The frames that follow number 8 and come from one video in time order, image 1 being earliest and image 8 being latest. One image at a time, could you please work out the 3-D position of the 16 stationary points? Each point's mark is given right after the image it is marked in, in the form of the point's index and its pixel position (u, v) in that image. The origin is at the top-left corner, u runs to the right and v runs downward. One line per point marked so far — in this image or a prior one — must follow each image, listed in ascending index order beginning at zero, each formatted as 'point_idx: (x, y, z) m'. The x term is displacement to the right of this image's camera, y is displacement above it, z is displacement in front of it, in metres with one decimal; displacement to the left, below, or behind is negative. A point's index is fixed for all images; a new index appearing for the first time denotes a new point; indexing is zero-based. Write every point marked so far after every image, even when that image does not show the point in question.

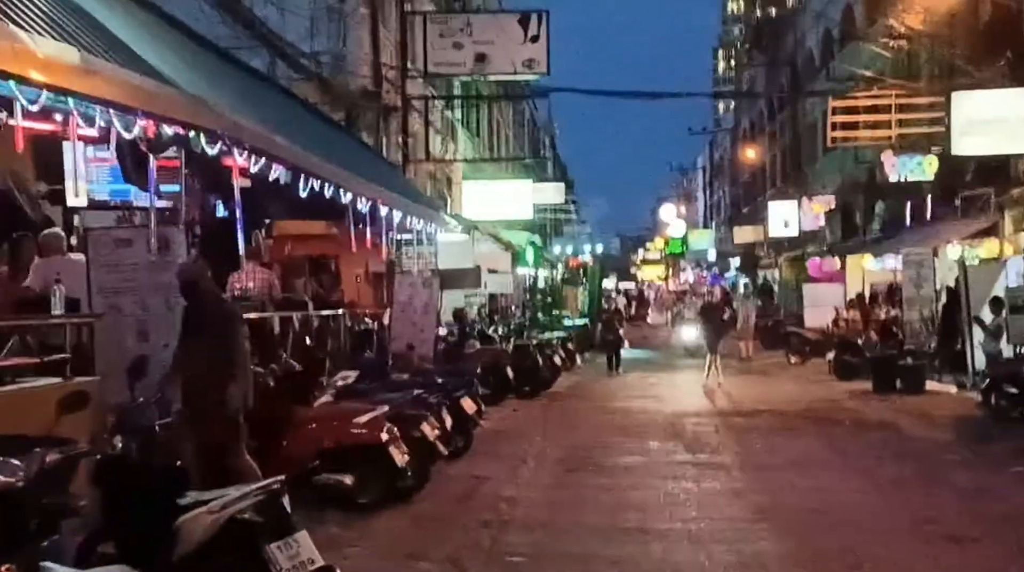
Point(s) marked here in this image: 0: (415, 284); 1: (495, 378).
0: (-1.2, 0.0, +16.0) m
1: (-0.2, -1.5, +19.7) m
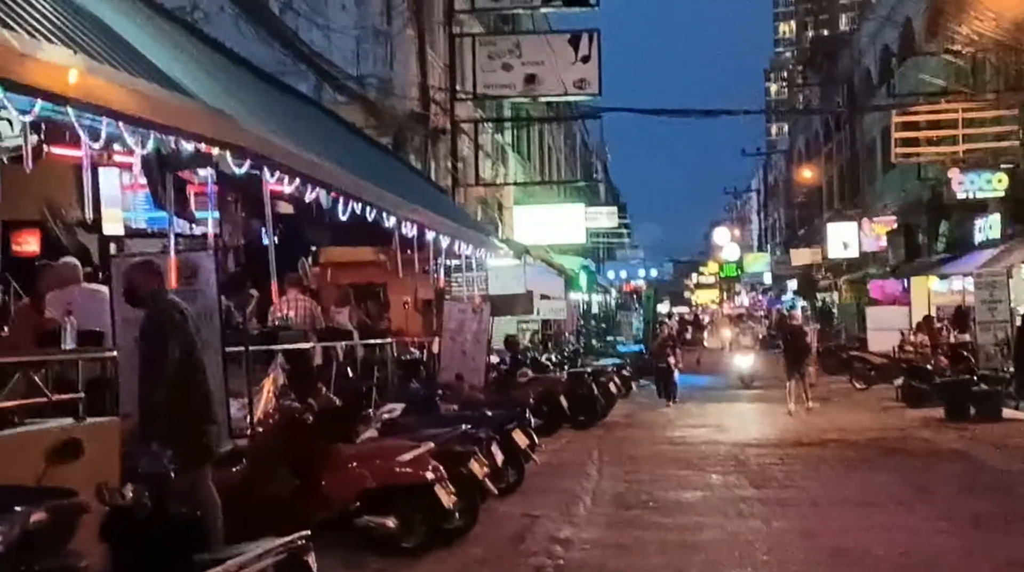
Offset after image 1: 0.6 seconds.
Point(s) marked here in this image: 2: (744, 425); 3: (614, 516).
0: (-0.6, -0.3, +15.4) m
1: (+0.6, -1.9, +19.0) m
2: (+3.5, -2.1, +19.4) m
3: (+0.9, -2.0, +11.3) m
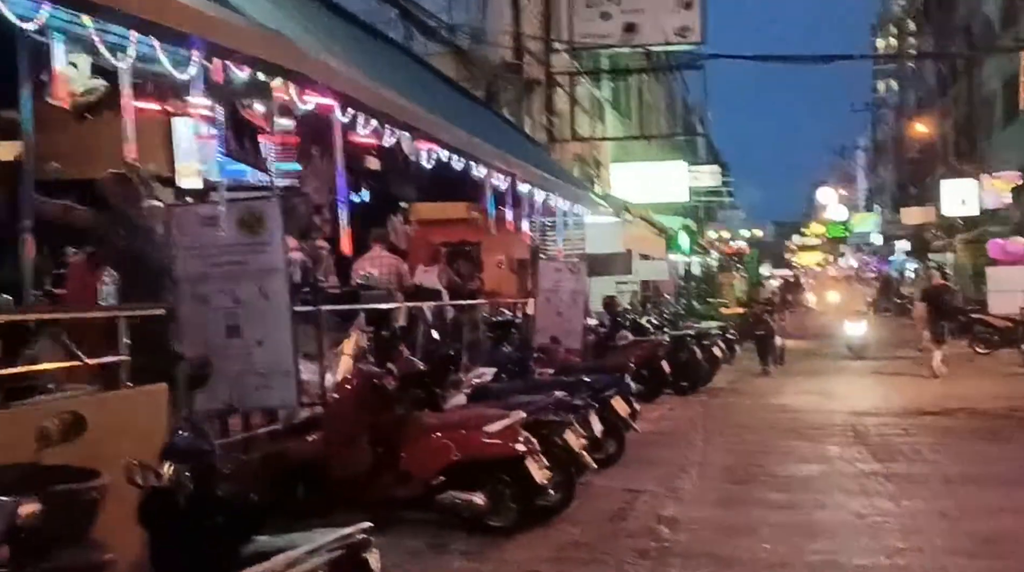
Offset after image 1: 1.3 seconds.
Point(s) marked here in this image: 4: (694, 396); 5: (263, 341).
0: (+0.5, +0.2, +14.5) m
1: (+2.0, -1.3, +18.0) m
2: (+5.0, -1.5, +18.2) m
3: (+1.7, -1.7, +10.4) m
4: (+2.7, -1.7, +19.1) m
5: (-1.4, -0.3, +7.3) m
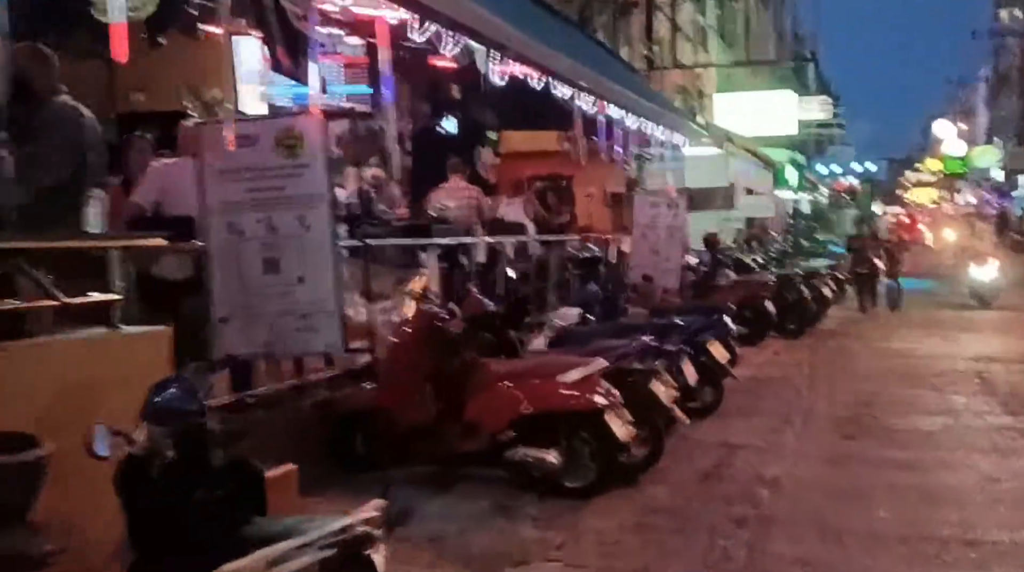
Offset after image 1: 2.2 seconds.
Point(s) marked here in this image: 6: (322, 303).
0: (+1.5, +0.9, +13.4) m
1: (+3.2, -0.4, +16.9) m
2: (+6.2, -0.7, +16.8) m
3: (+2.3, -1.2, +9.3) m
4: (+4.1, -0.8, +17.9) m
5: (-1.0, 0.0, +6.4) m
6: (-1.0, -0.1, +6.4) m
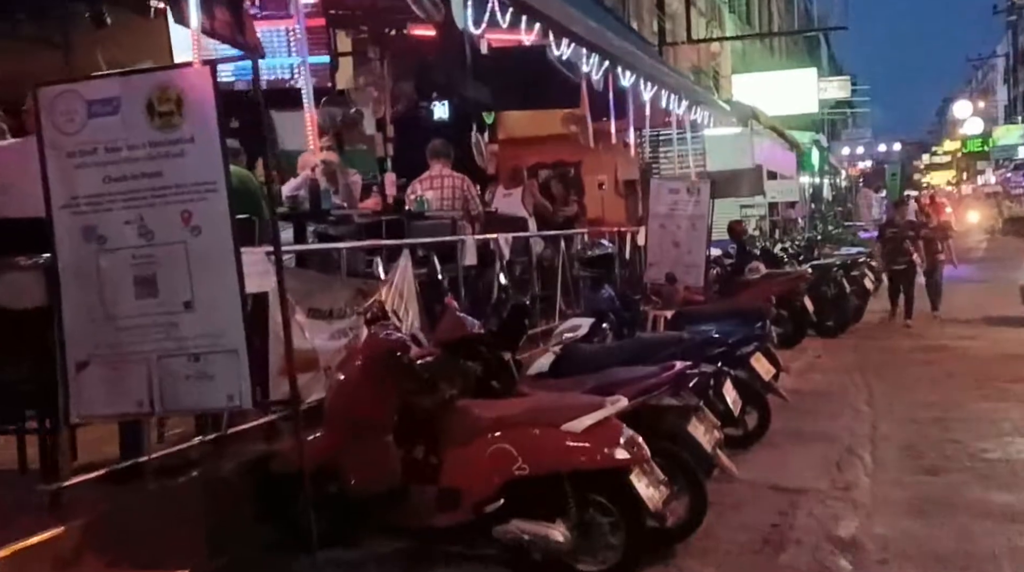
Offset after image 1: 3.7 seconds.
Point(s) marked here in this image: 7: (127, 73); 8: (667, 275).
0: (+1.5, +0.9, +11.4) m
1: (+3.3, -0.4, +14.9) m
2: (+6.2, -0.5, +14.8) m
3: (+2.3, -1.2, +7.3) m
4: (+4.1, -0.7, +16.0) m
5: (-1.1, -0.1, +4.5) m
6: (-1.0, -0.2, +4.5) m
7: (-1.3, +0.7, +4.5) m
8: (+1.4, +0.1, +11.5) m
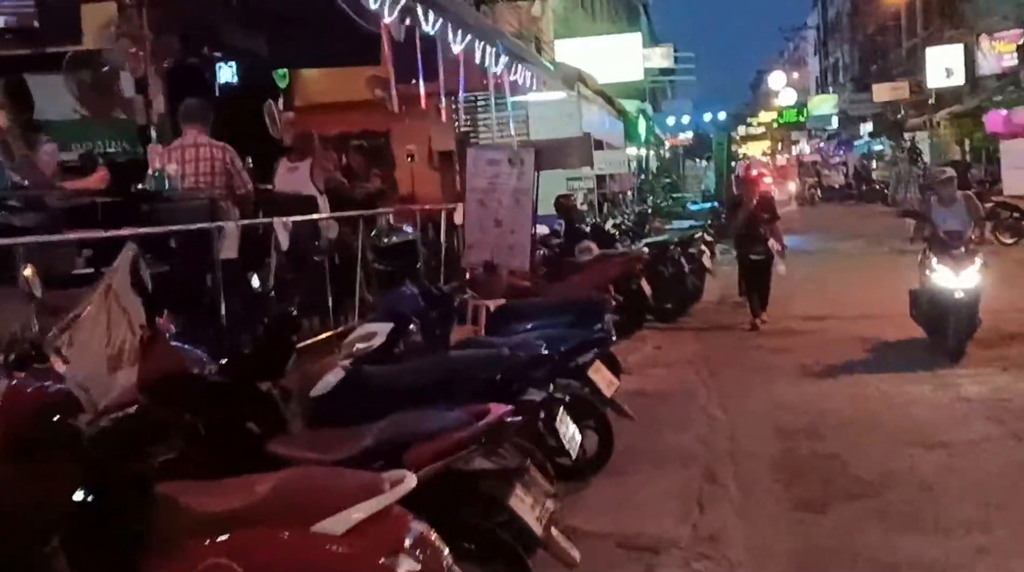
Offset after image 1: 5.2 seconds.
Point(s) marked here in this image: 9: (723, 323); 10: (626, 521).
0: (-0.1, +1.0, +9.6) m
1: (+1.2, -0.2, +13.4) m
2: (+4.2, -0.2, +13.6) m
3: (+1.3, -1.1, +5.7) m
4: (+1.9, -0.4, +14.5) m
5: (-1.7, -0.2, +2.4) m
6: (-1.6, -0.3, +2.4) m
7: (-2.0, +0.6, +2.4) m
8: (-0.2, +0.2, +9.7) m
9: (+2.4, -0.4, +14.5) m
10: (+0.5, -1.1, +6.1) m
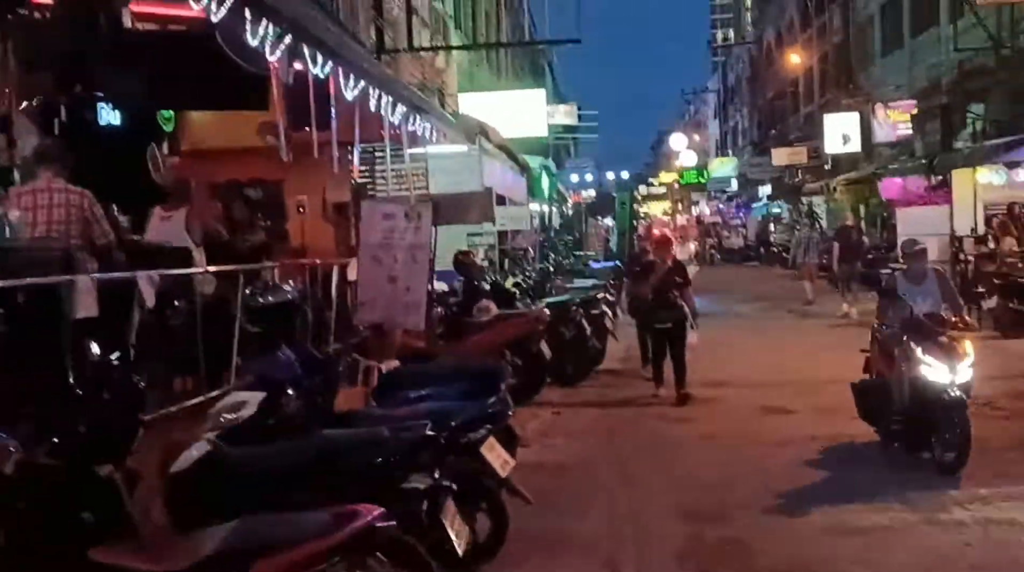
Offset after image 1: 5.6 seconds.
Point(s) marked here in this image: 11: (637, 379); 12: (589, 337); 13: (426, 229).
0: (-0.9, +0.5, +9.0) m
1: (+0.2, -0.8, +12.8) m
2: (+3.1, -0.9, +13.3) m
3: (+0.8, -1.4, +5.2) m
4: (+0.8, -1.1, +14.0) m
5: (-1.9, -0.3, +1.6) m
6: (-1.8, -0.4, +1.7) m
7: (-2.2, +0.5, +1.6) m
8: (-1.0, -0.2, +9.0) m
9: (+1.2, -1.1, +14.0) m
10: (0.0, -1.4, +5.5) m
11: (+1.5, -1.0, +14.5) m
12: (+0.8, -0.6, +14.3) m
13: (-0.6, +0.4, +8.9) m
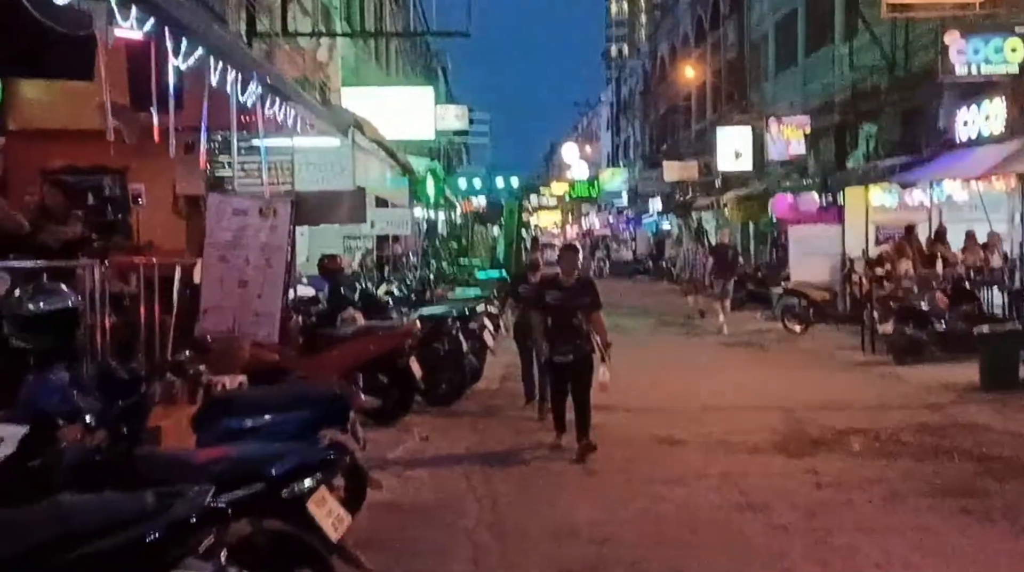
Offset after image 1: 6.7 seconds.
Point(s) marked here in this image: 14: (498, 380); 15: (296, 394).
0: (-1.7, +0.5, +7.6) m
1: (-1.0, -0.9, +11.4) m
2: (+1.8, -1.1, +12.2) m
3: (+0.2, -1.5, +3.9) m
4: (-0.6, -1.2, +12.7) m
5: (-2.1, -0.2, +0.2) m
6: (-2.1, -0.4, +0.2) m
7: (-2.4, +0.6, +0.1) m
8: (-1.8, -0.3, +7.6) m
9: (-0.1, -1.2, +12.8) m
10: (-0.6, -1.5, +4.2) m
11: (+0.1, -1.2, +13.3) m
12: (-0.5, -0.7, +13.0) m
13: (-1.4, +0.4, +7.5) m
14: (-0.2, -1.1, +15.2) m
15: (-1.1, -0.6, +6.6) m
